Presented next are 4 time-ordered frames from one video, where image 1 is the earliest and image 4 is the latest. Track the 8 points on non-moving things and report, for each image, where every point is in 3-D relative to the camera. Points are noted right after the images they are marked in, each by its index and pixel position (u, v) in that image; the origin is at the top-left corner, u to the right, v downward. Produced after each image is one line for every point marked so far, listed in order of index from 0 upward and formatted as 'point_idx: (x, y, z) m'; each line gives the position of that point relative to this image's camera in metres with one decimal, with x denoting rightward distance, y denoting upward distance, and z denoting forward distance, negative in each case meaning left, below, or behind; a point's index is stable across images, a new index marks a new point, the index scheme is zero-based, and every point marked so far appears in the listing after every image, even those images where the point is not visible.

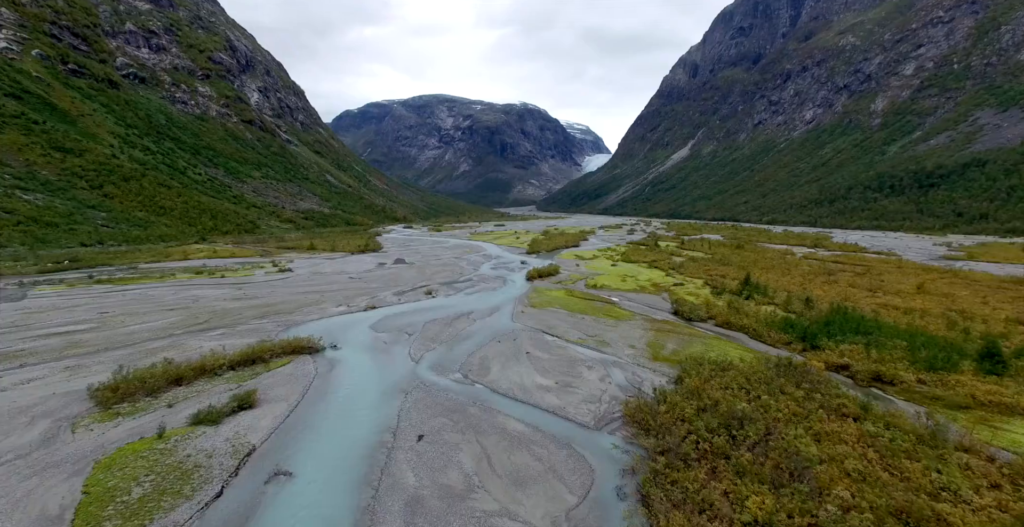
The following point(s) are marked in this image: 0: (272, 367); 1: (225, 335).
0: (-8.7, -3.7, +14.3) m
1: (-12.8, -3.1, +17.4) m
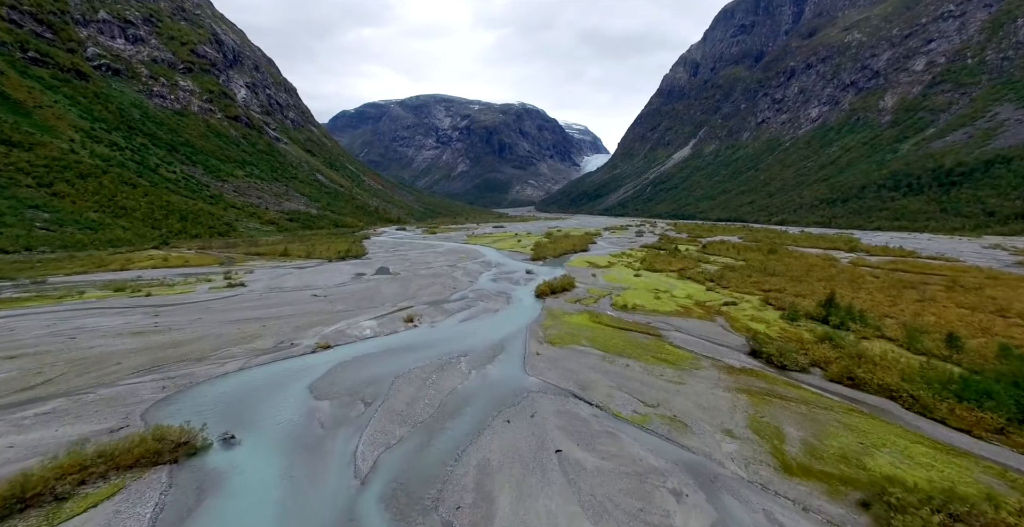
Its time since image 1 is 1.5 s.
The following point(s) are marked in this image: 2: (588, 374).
0: (-8.2, -4.6, +7.3) m
1: (-12.4, -4.0, +10.4) m
2: (+2.9, -4.2, +14.7) m
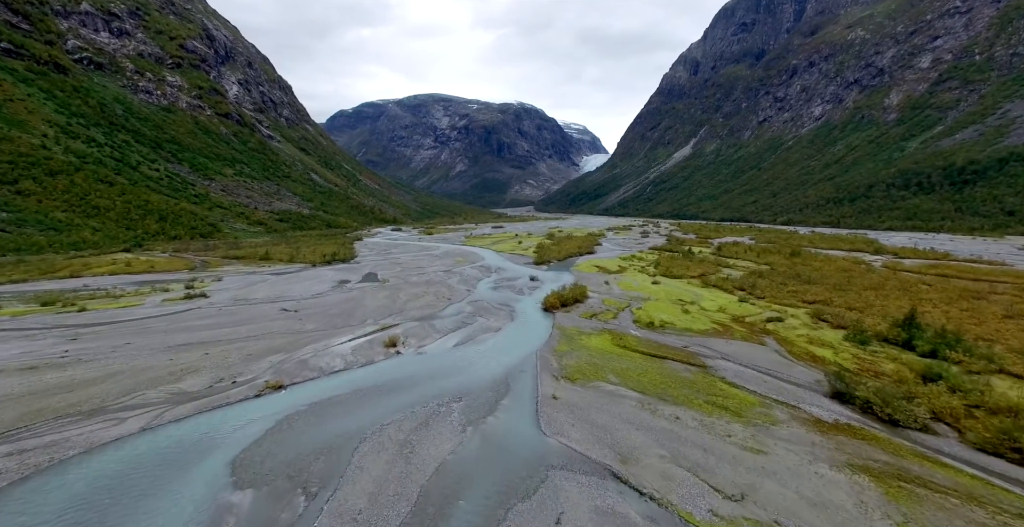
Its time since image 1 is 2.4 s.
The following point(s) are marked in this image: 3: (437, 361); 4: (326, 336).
0: (-7.9, -5.1, +3.2) m
1: (-12.1, -4.5, +6.3) m
2: (+3.1, -4.6, +10.7) m
3: (-3.2, -4.1, +16.6) m
4: (-9.2, -3.5, +19.4) m
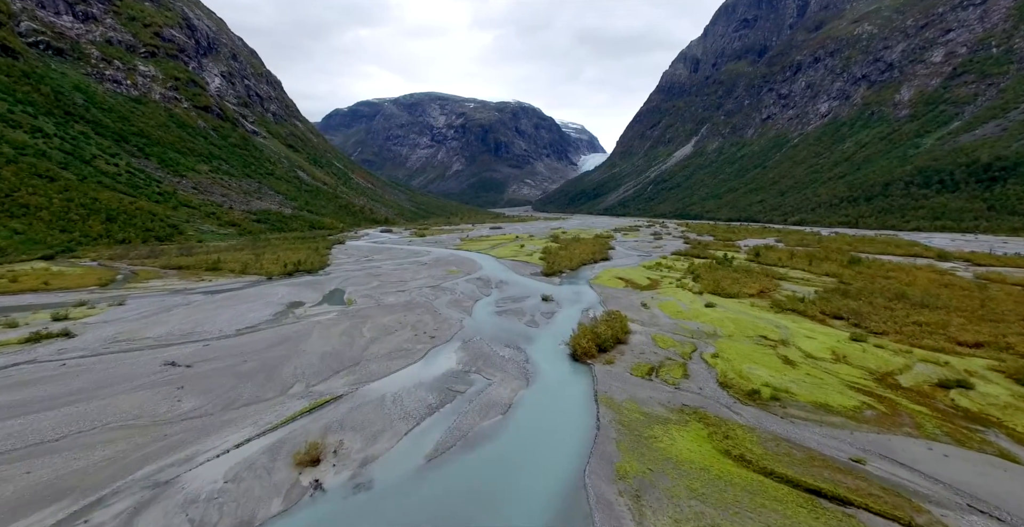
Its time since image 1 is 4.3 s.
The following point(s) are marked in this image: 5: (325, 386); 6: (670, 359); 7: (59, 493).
0: (-7.2, -6.1, -5.2) m
1: (-11.4, -5.6, -2.2) m
2: (+3.8, -5.7, +2.3) m
3: (-2.6, -5.1, +8.2) m
4: (-8.7, -4.5, +11.0) m
5: (-6.6, -4.2, +13.9) m
6: (+6.5, -3.9, +16.3) m
7: (-9.6, -4.7, +8.8) m
